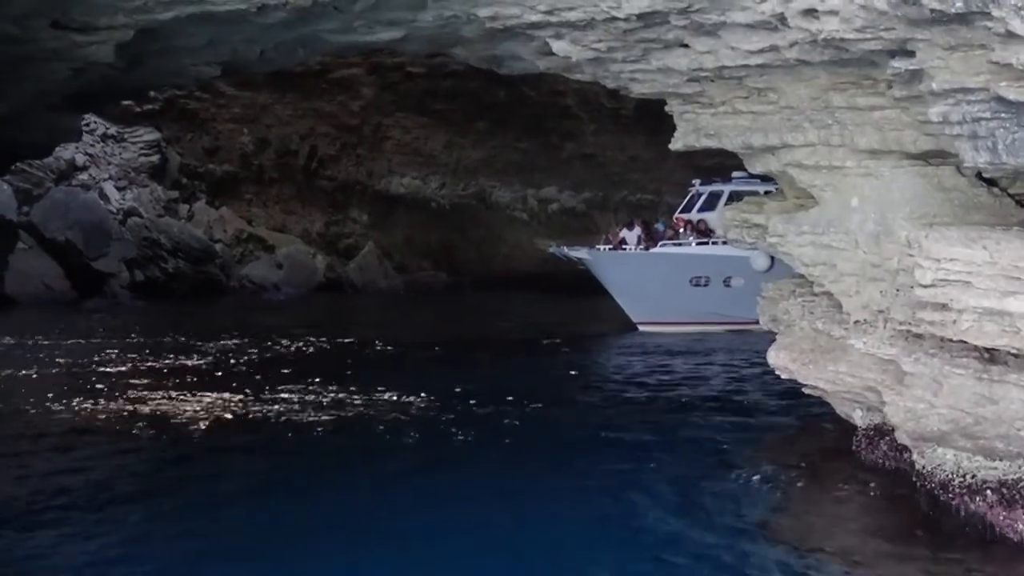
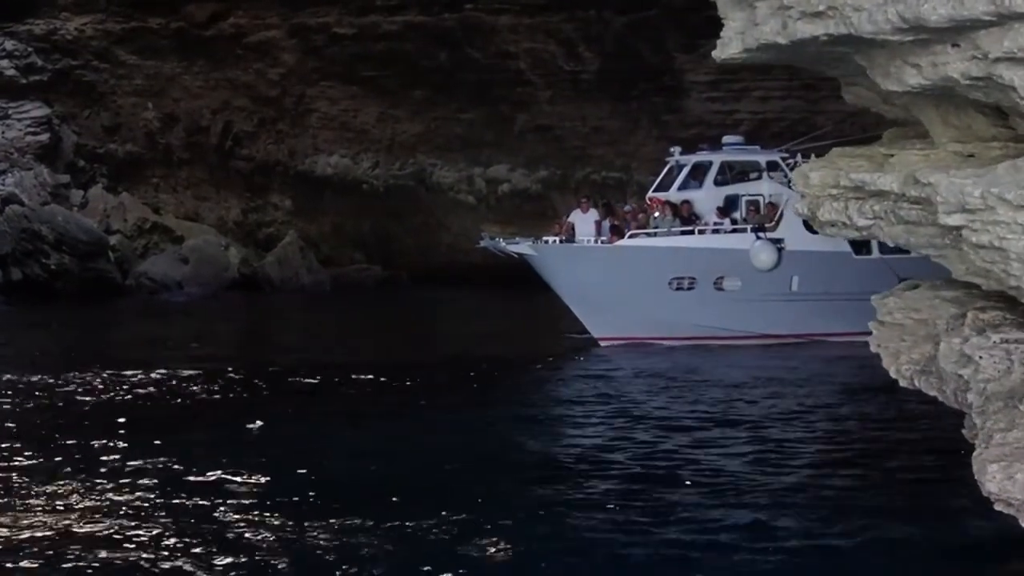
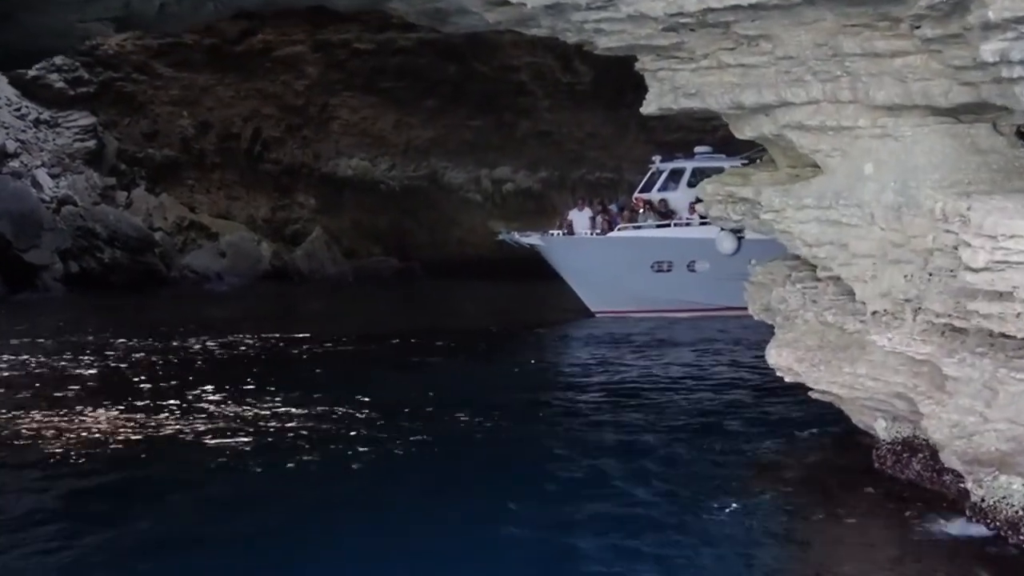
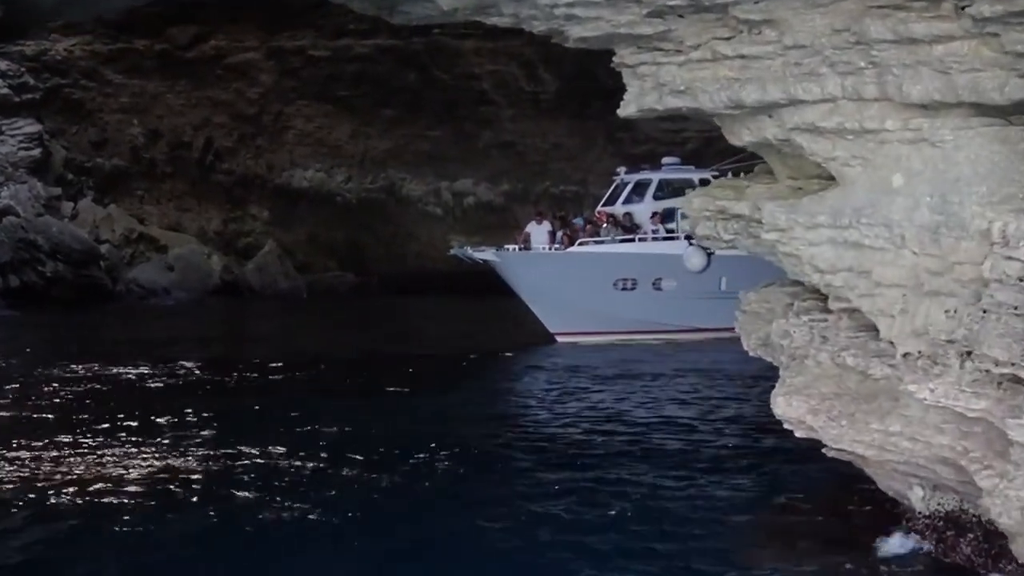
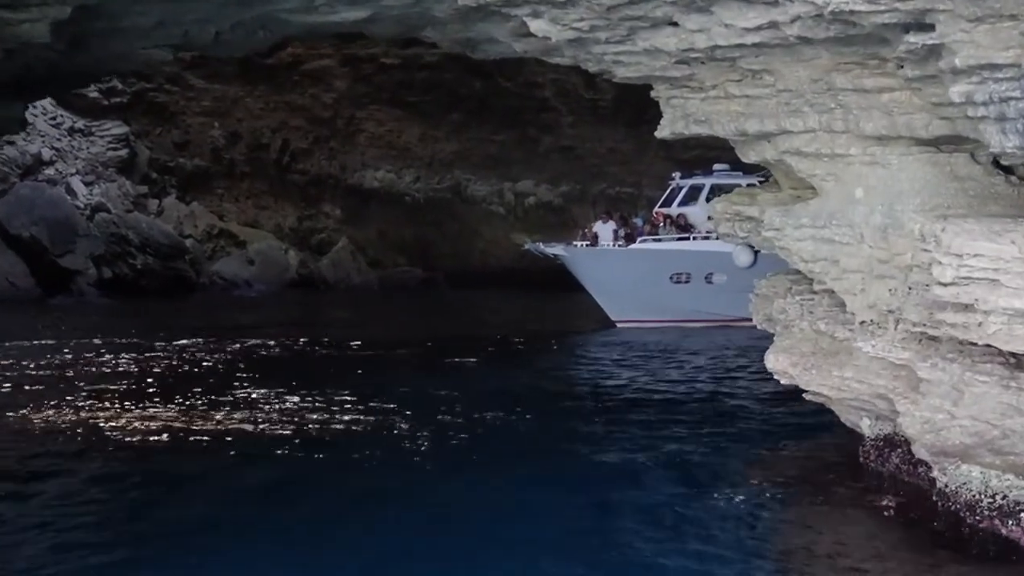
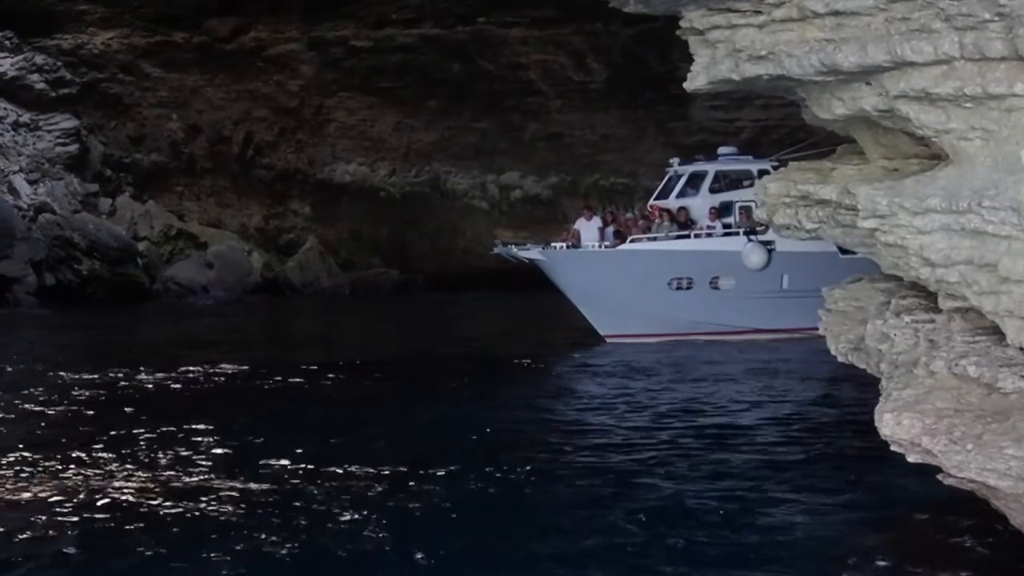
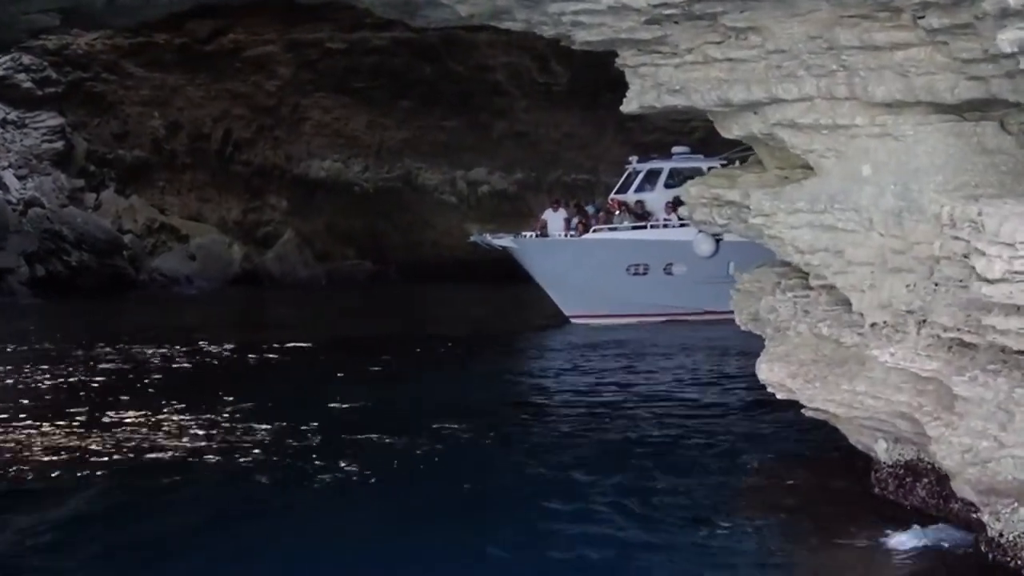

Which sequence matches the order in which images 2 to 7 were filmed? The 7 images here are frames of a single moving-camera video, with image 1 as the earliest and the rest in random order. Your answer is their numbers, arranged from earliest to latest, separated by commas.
5, 3, 7, 4, 6, 2
